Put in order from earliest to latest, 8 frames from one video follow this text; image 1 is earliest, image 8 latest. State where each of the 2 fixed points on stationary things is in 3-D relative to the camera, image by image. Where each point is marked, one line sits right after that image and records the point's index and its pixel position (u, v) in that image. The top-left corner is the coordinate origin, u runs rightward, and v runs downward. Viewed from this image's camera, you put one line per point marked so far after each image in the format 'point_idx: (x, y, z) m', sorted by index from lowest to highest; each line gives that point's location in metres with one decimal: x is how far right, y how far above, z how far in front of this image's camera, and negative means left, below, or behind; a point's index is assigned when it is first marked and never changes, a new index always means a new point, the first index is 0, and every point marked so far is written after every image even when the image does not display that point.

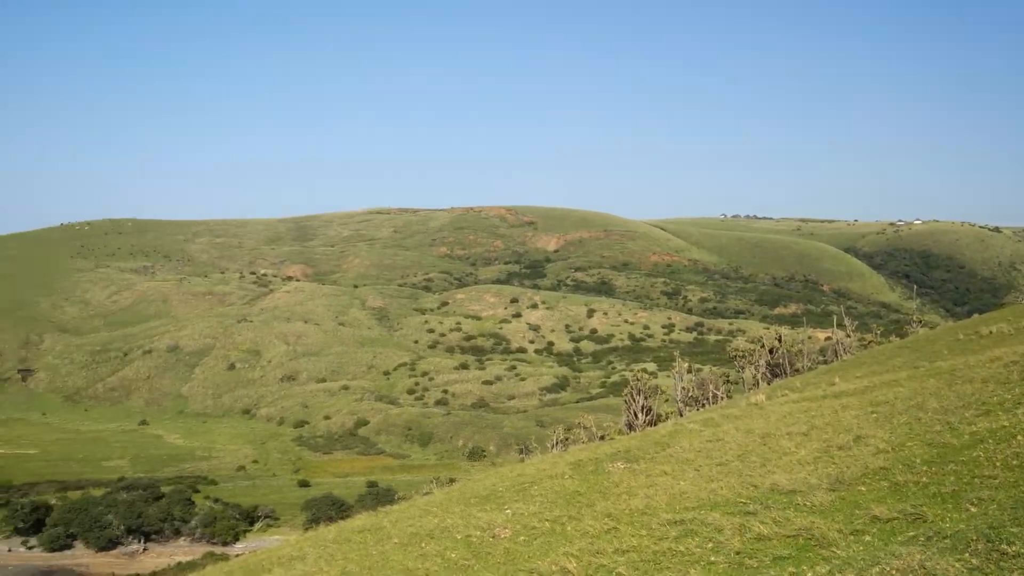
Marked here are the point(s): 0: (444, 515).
0: (-1.2, -4.1, +19.4) m
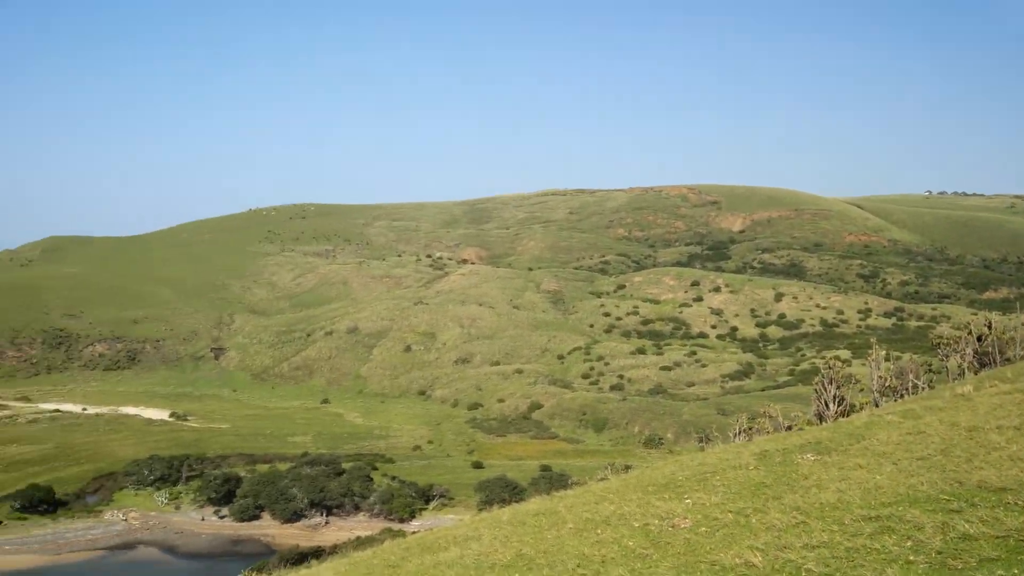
0: (+1.9, -3.8, +19.1) m
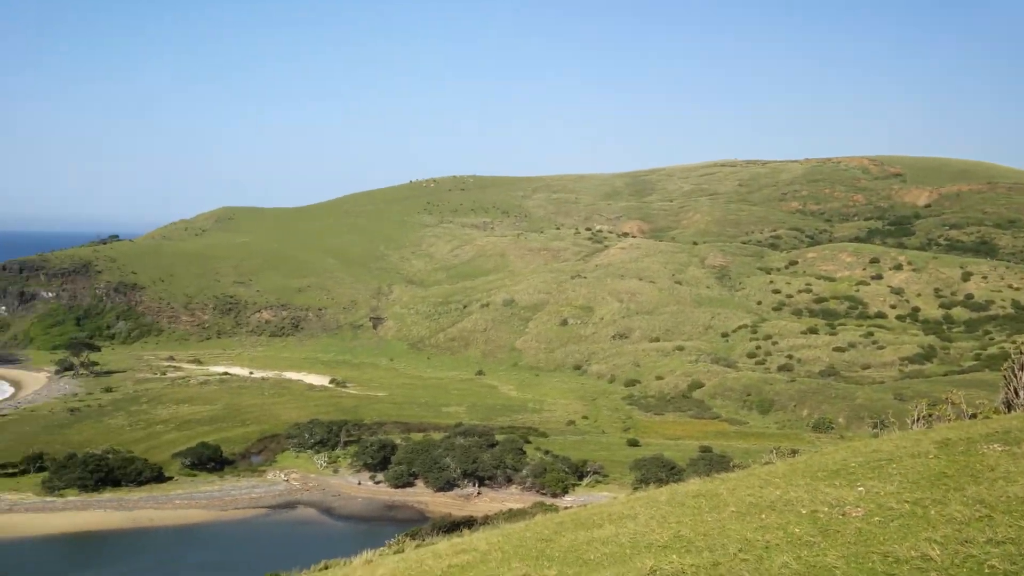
0: (+4.7, -3.4, +18.3) m
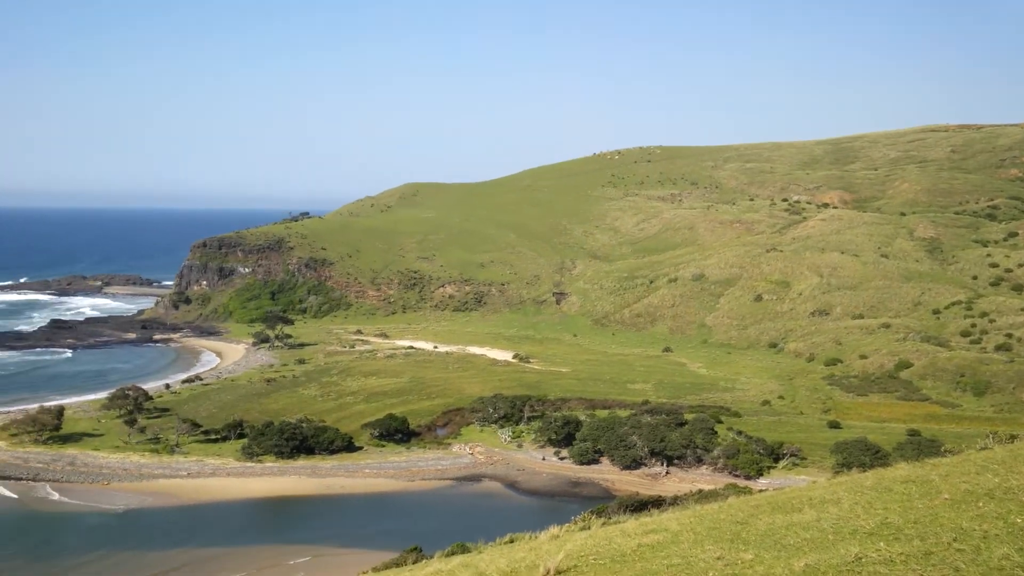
0: (+7.8, -3.0, +16.9) m
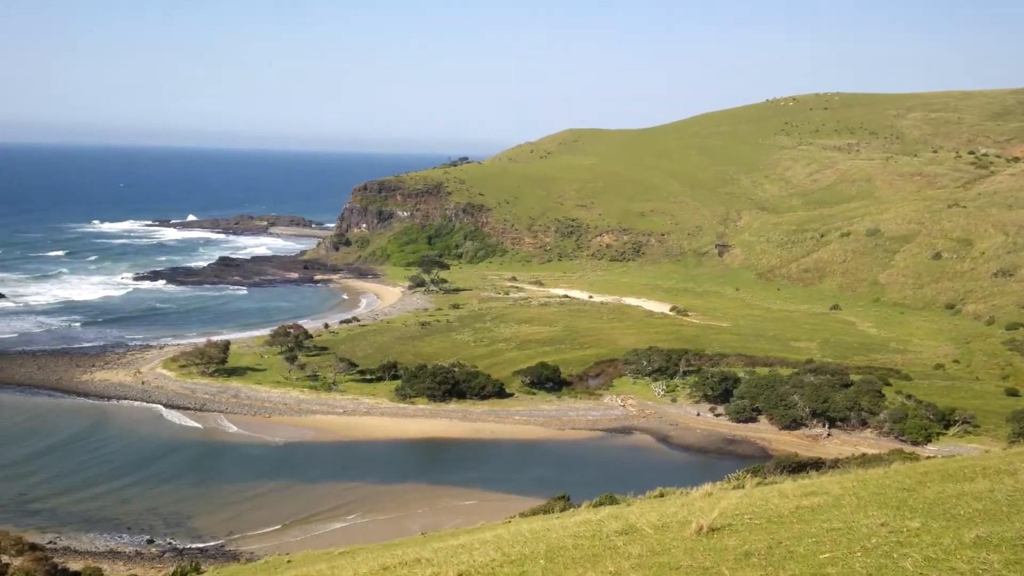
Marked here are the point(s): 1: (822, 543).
0: (+10.1, -2.4, +15.4) m
1: (+4.7, -3.9, +16.4) m
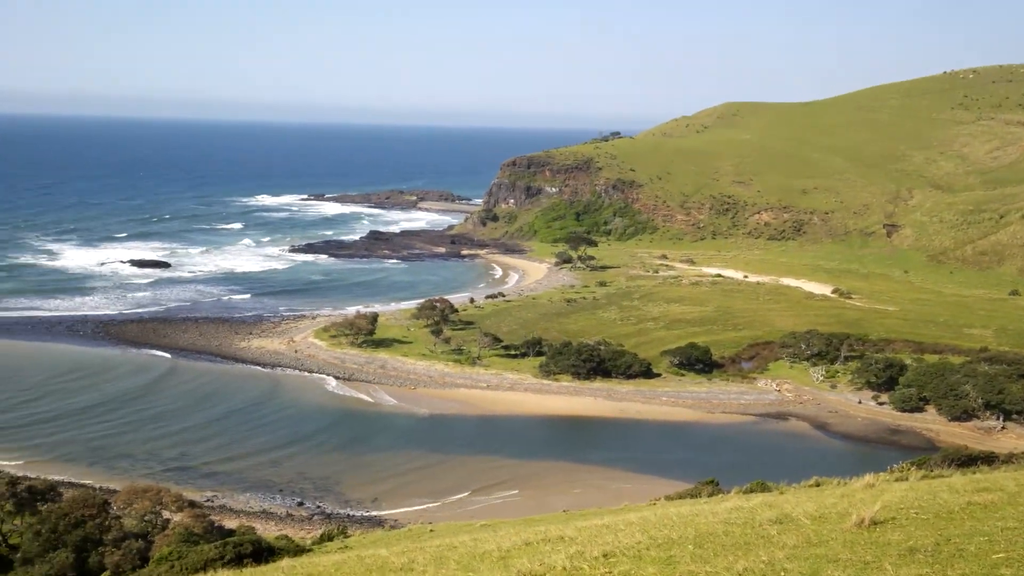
0: (+12.2, -2.3, +13.5) m
1: (+6.9, -3.6, +15.3) m
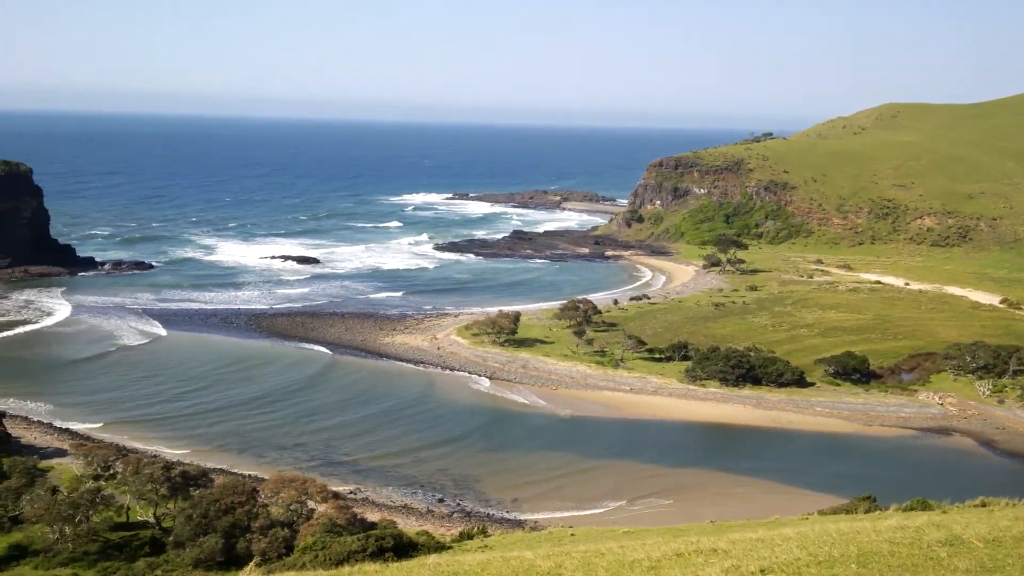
0: (+14.0, -2.6, +11.6) m
1: (+9.0, -3.8, +14.0) m
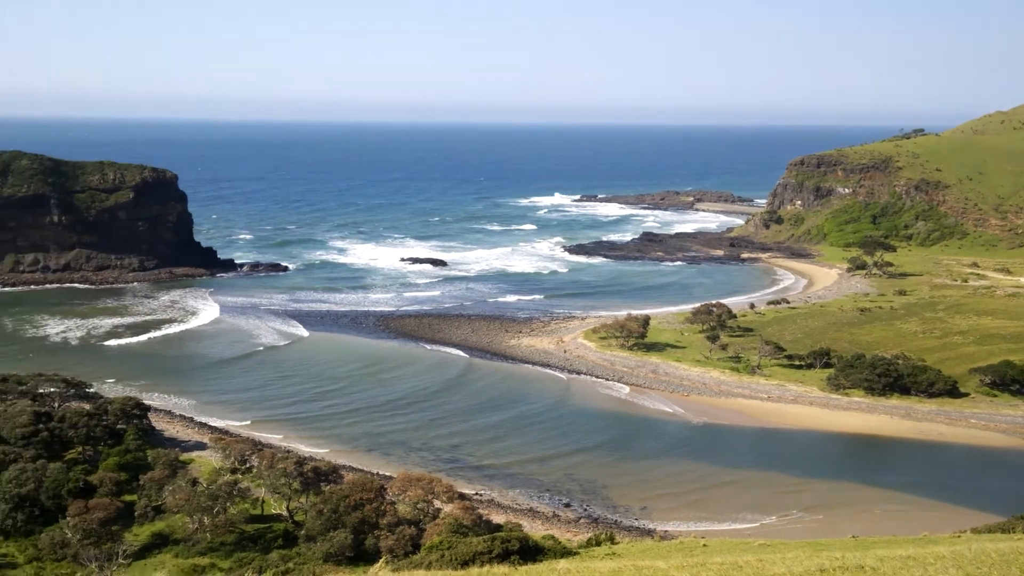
0: (+15.4, -2.7, +9.2) m
1: (+10.7, -3.9, +12.2) m
